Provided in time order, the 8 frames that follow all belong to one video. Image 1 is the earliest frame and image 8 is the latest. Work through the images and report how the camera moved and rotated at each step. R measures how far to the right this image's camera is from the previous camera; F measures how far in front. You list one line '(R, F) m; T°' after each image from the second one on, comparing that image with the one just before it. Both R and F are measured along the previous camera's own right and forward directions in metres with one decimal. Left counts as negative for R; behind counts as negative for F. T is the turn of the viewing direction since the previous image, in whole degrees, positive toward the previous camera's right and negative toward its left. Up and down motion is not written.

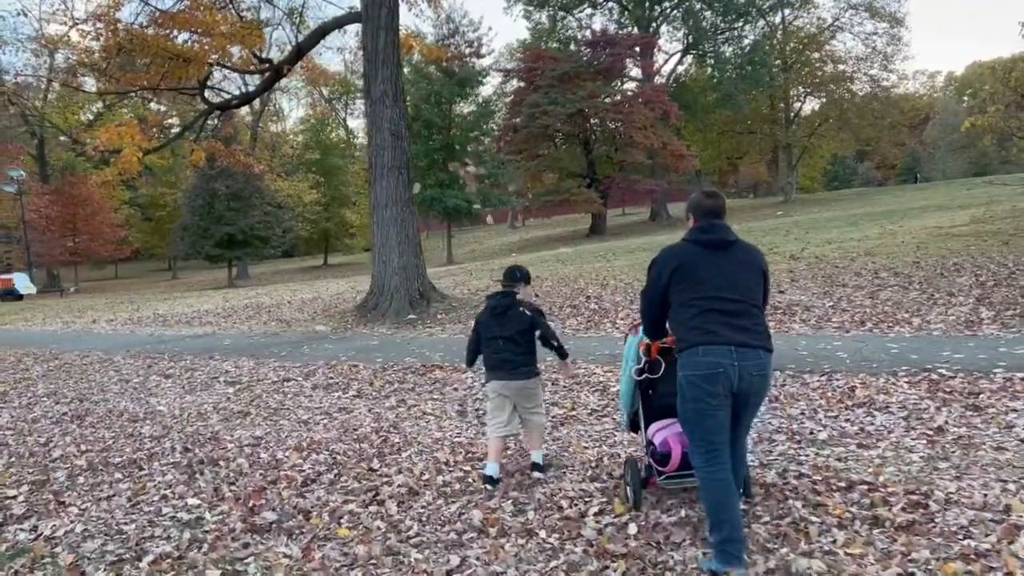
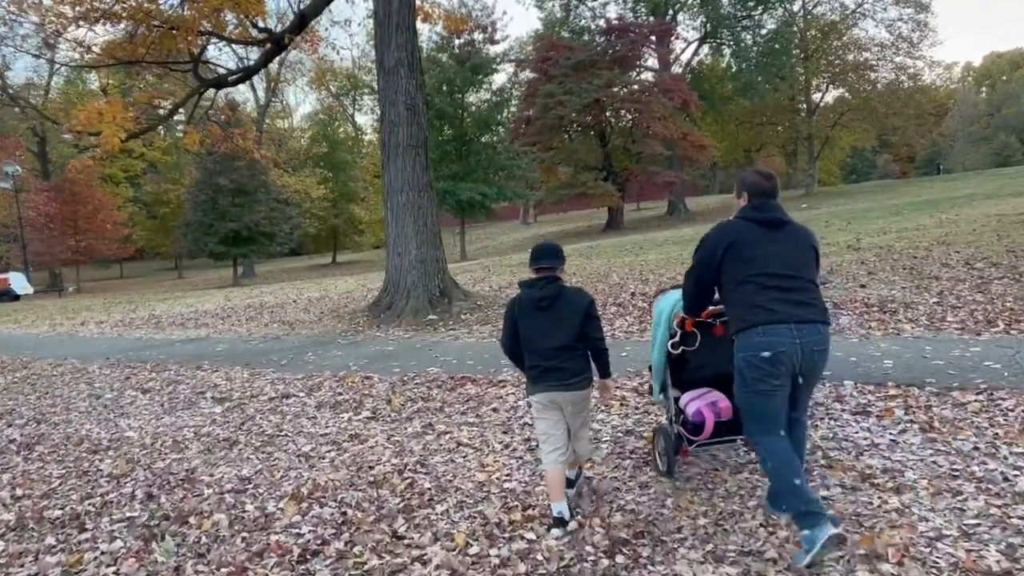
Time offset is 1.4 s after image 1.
(-0.3, +1.6) m; -1°
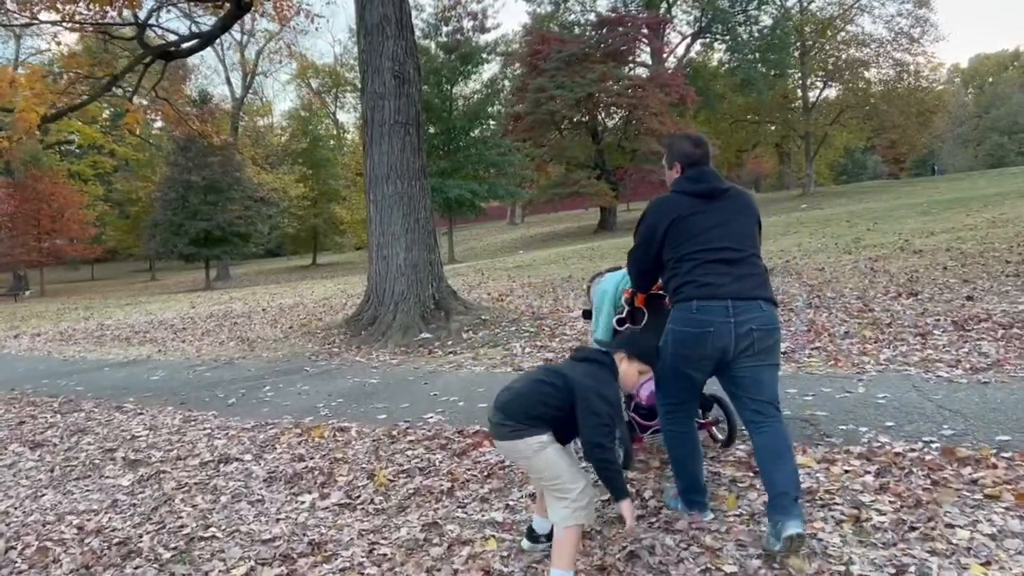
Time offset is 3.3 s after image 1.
(-0.3, +2.2) m; +1°
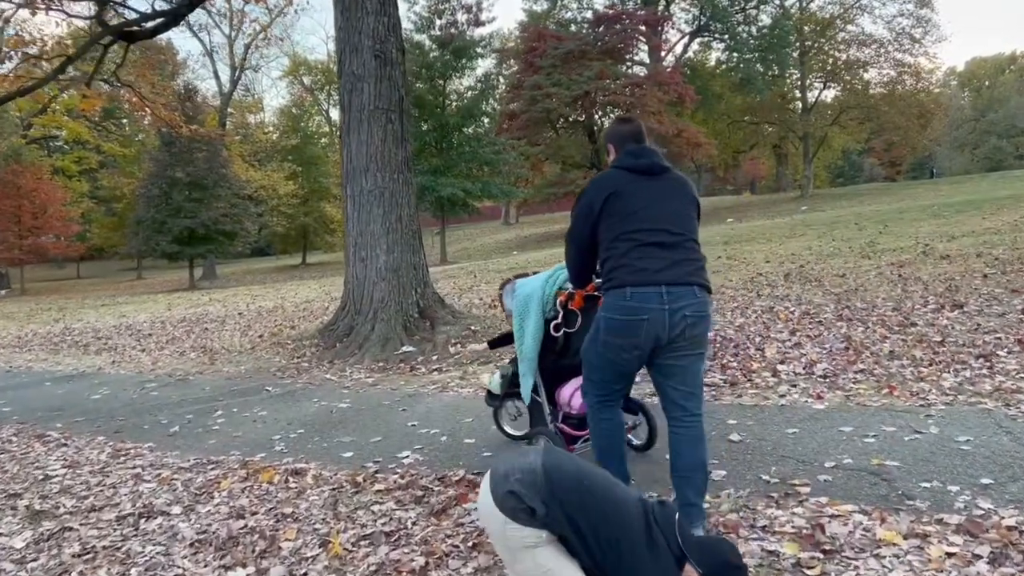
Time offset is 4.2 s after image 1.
(0.0, +1.0) m; 0°
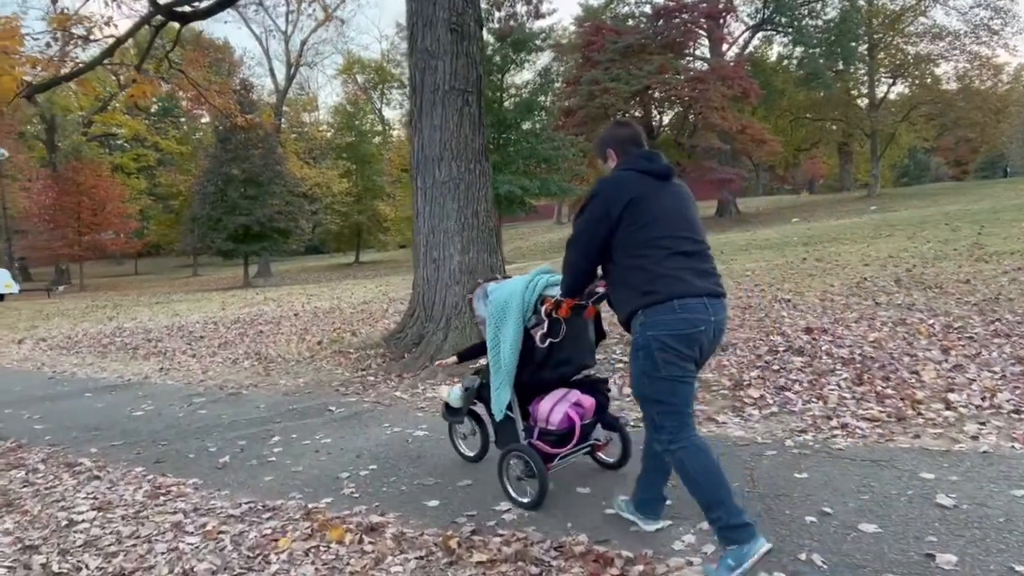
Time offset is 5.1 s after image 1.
(-0.4, +1.0) m; -3°
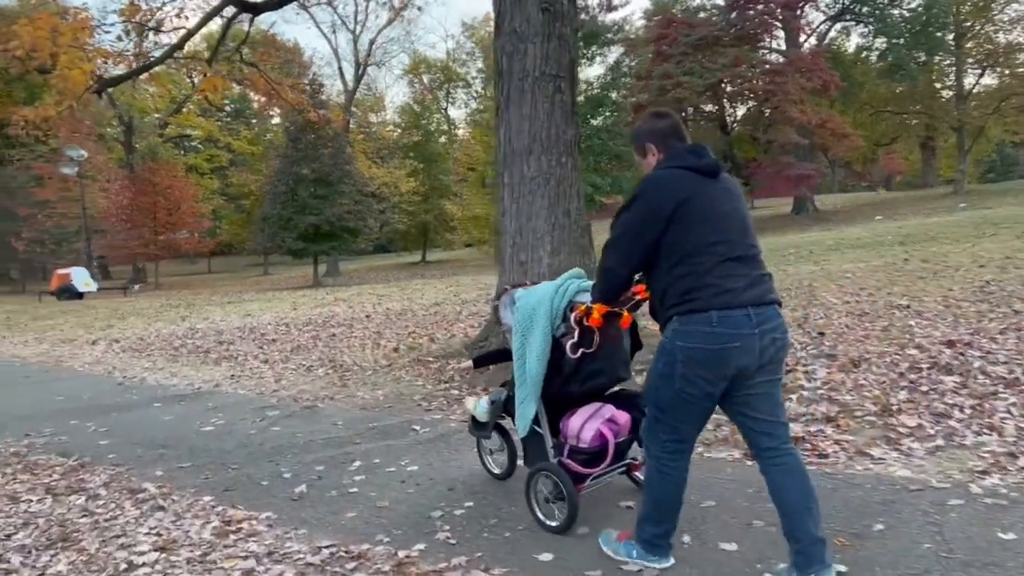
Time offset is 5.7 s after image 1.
(-0.3, +0.7) m; -4°
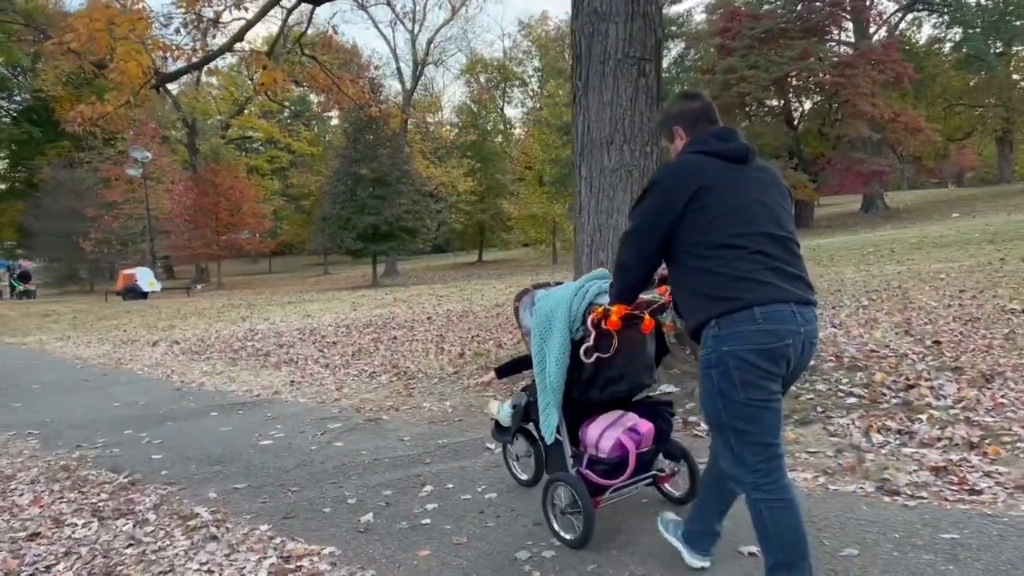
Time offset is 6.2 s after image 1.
(-0.2, +0.5) m; -4°
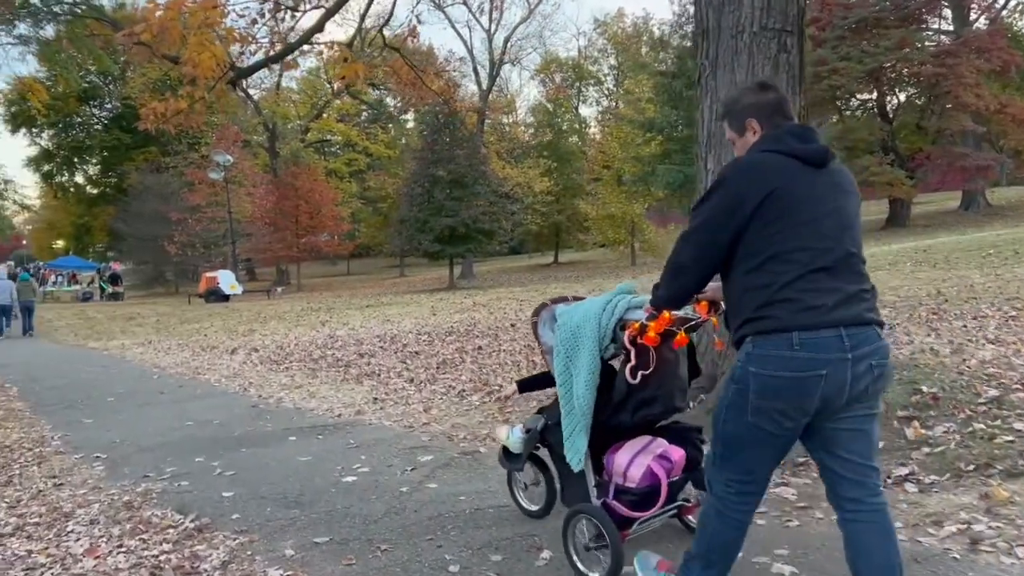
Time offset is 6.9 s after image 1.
(-0.3, +0.8) m; -5°
